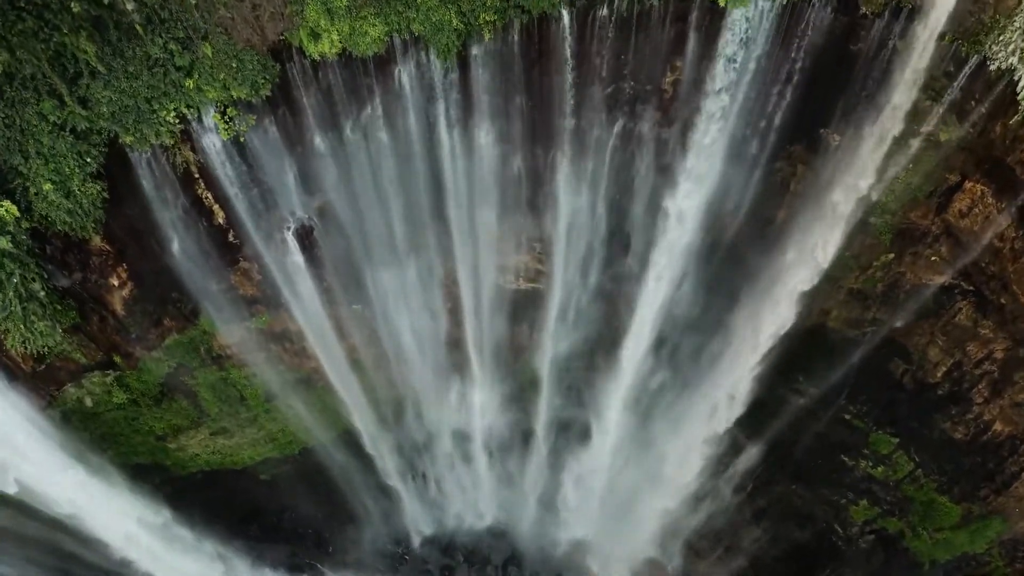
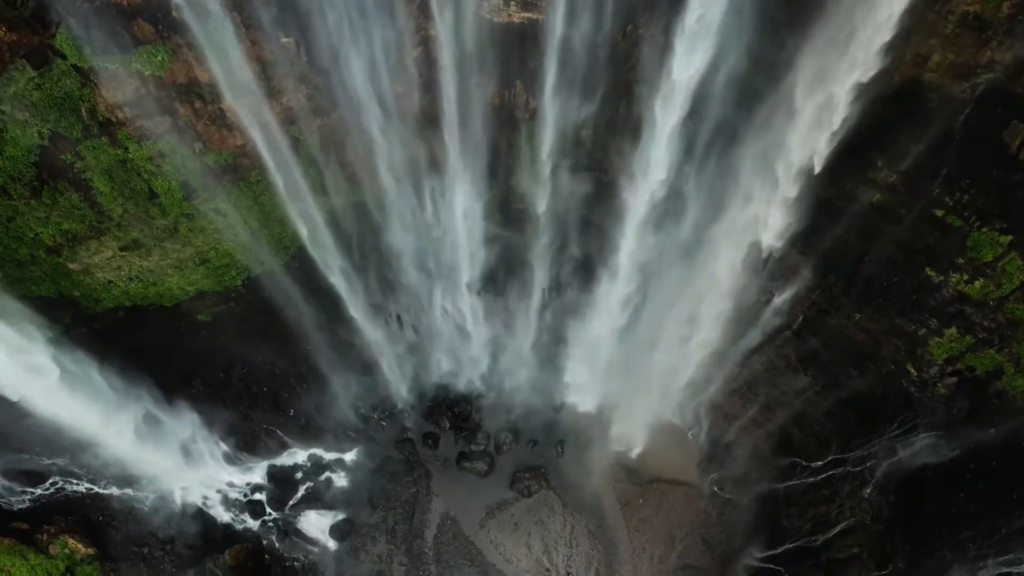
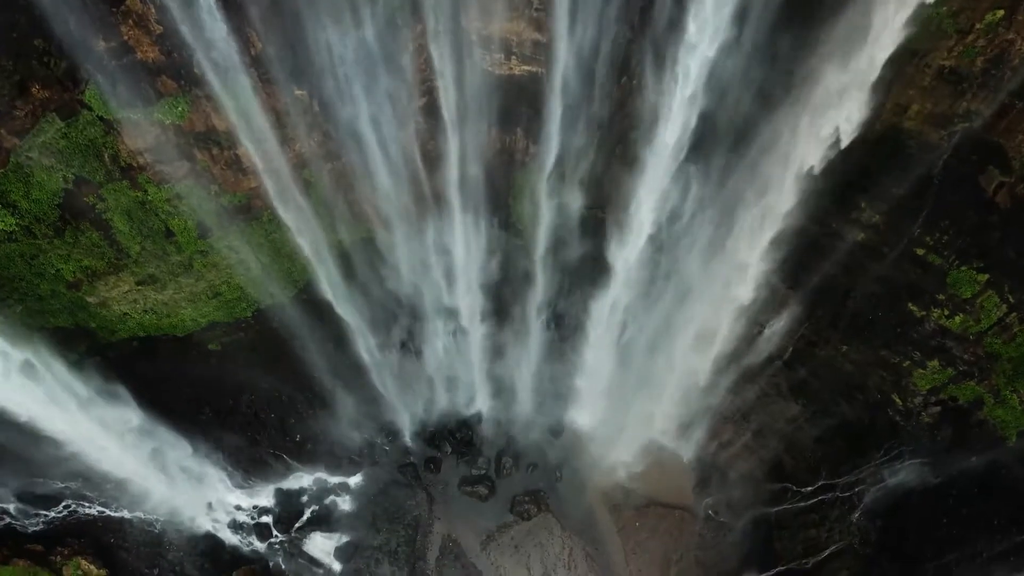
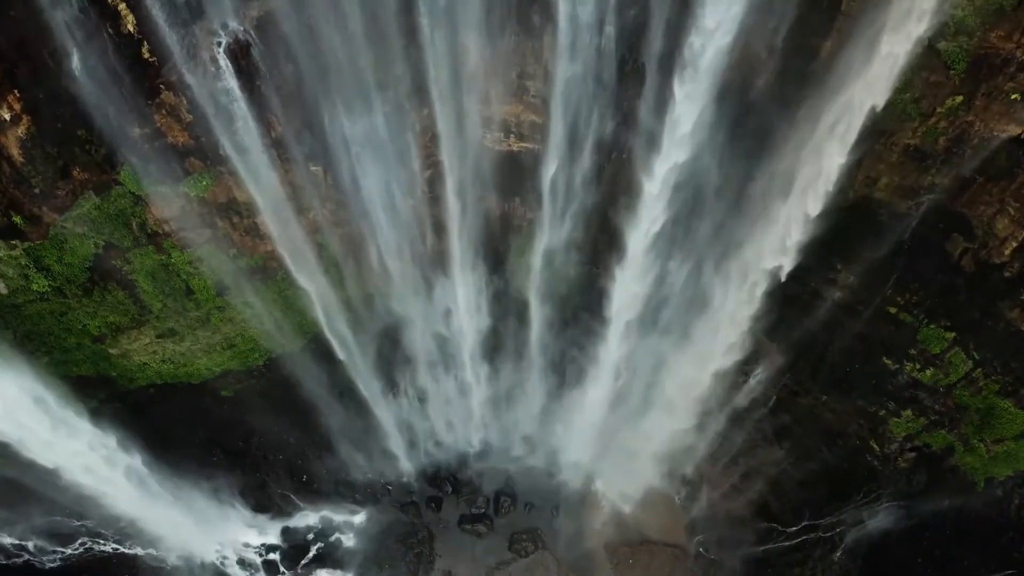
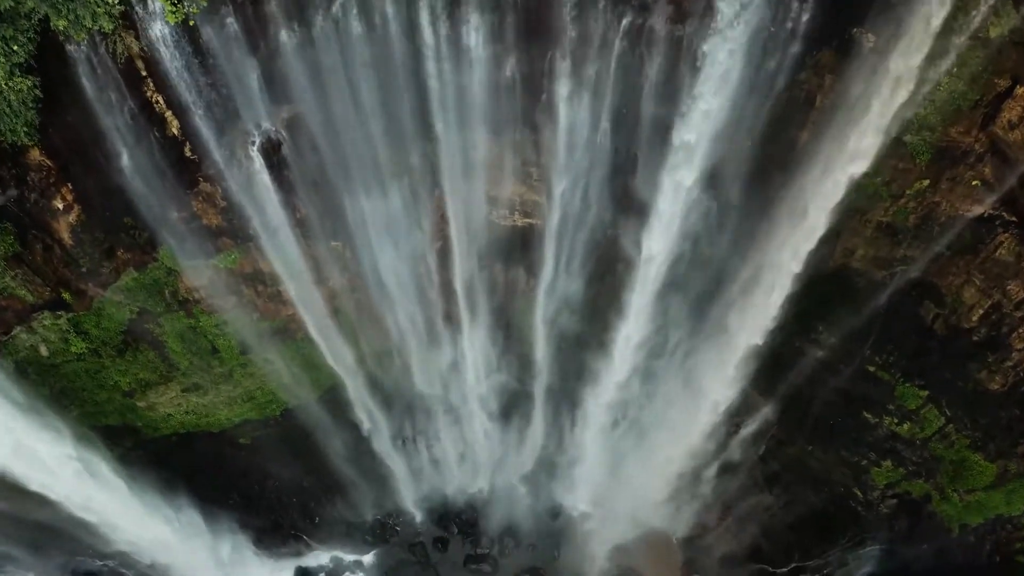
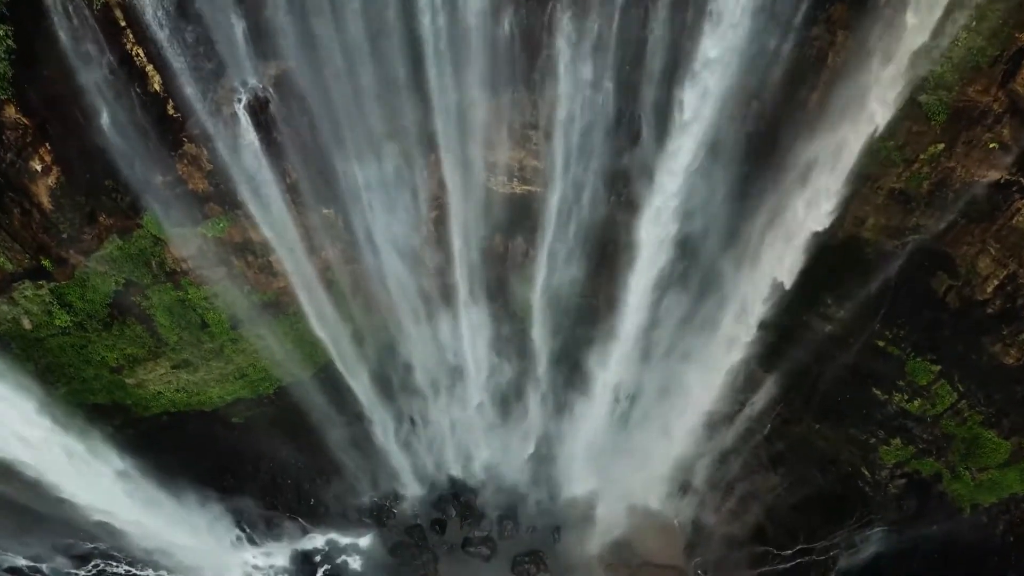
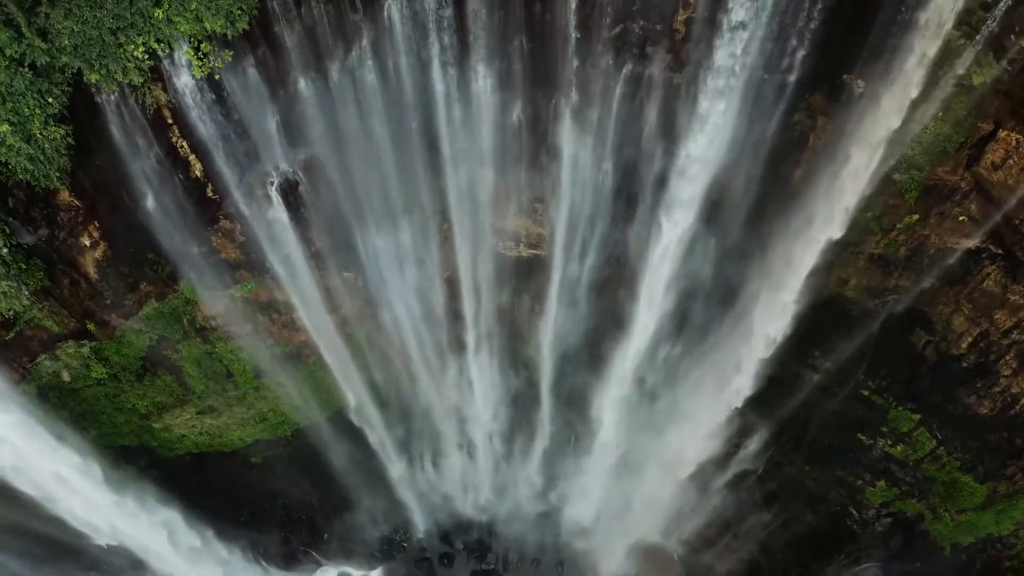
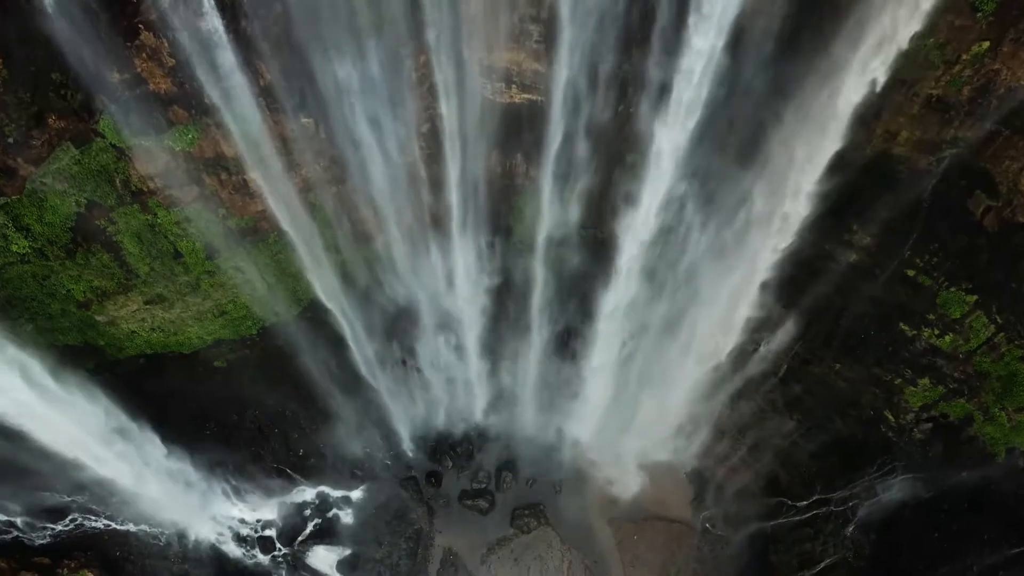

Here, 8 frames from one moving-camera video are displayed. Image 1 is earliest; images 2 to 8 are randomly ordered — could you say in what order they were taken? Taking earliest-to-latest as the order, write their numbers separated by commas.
7, 5, 6, 4, 8, 3, 2
